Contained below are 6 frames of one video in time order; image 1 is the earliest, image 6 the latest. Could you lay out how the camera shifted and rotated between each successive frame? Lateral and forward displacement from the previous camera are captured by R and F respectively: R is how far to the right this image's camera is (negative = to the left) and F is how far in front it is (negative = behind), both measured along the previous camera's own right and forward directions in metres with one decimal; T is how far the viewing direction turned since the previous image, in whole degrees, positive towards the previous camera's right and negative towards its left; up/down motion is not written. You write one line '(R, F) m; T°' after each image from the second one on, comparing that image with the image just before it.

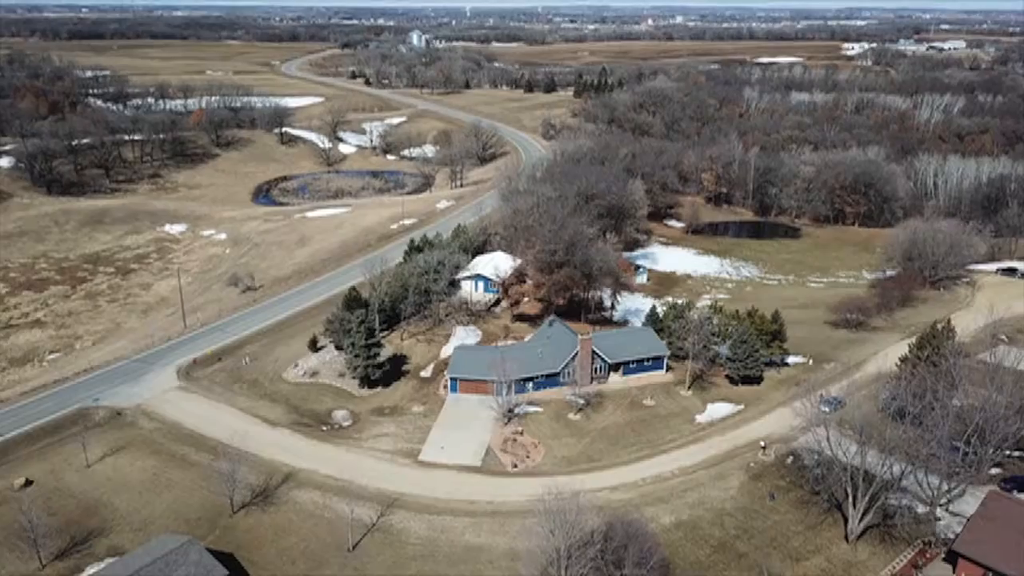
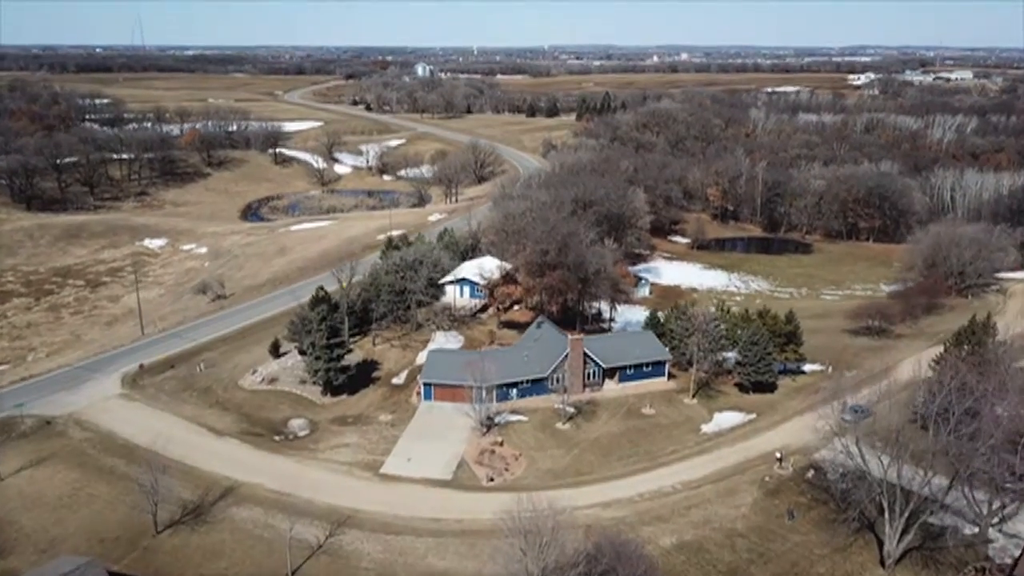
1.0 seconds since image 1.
(+1.5, +5.3) m; -1°
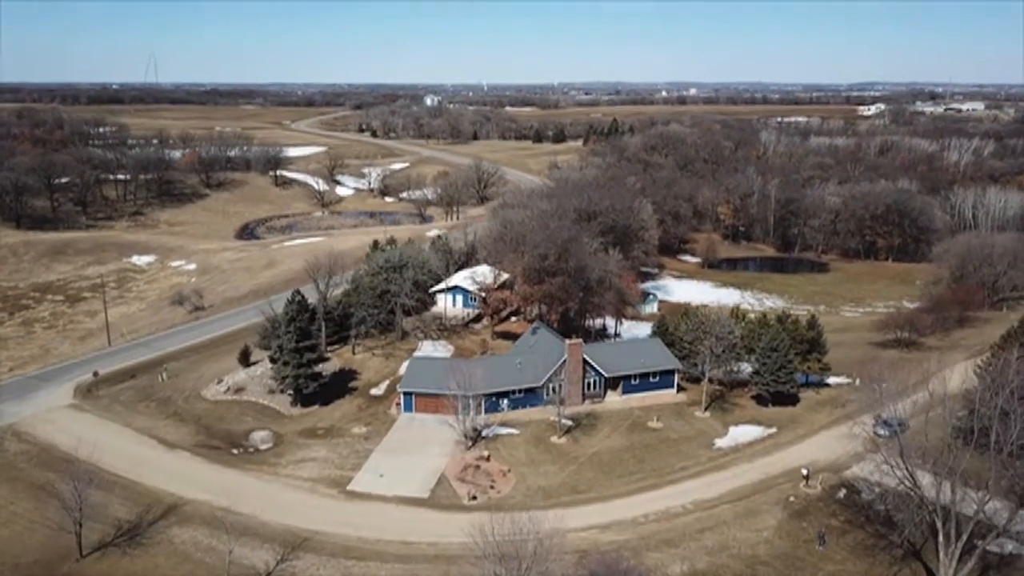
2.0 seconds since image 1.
(+0.9, +4.4) m; -1°
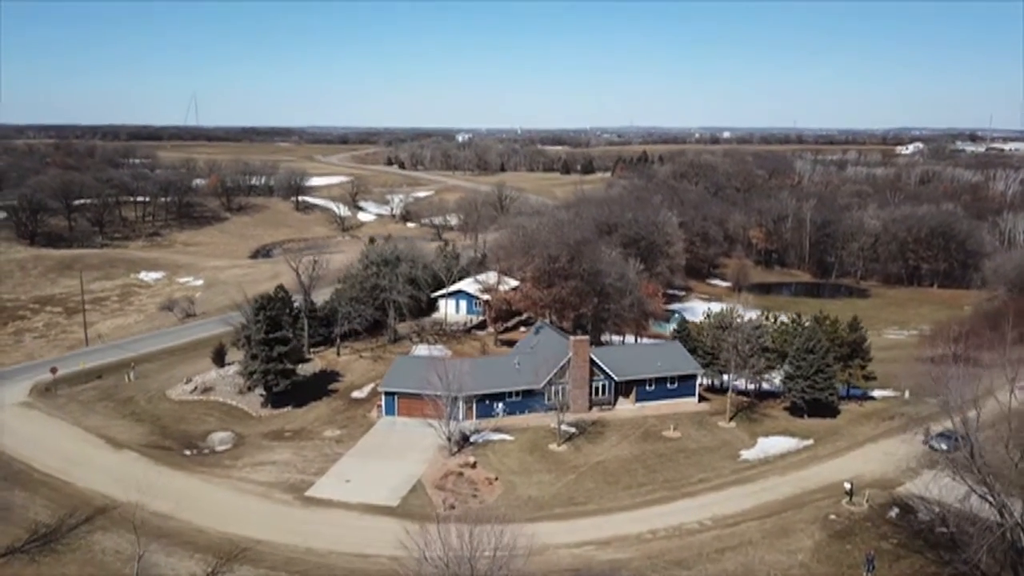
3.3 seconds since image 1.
(+1.5, +4.5) m; -2°
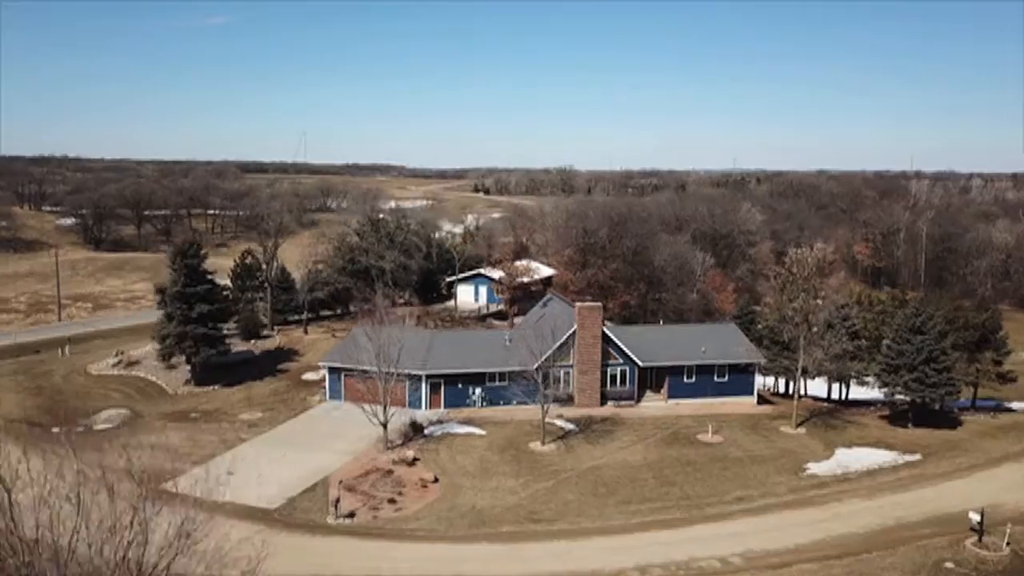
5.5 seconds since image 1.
(+3.7, +8.9) m; -7°
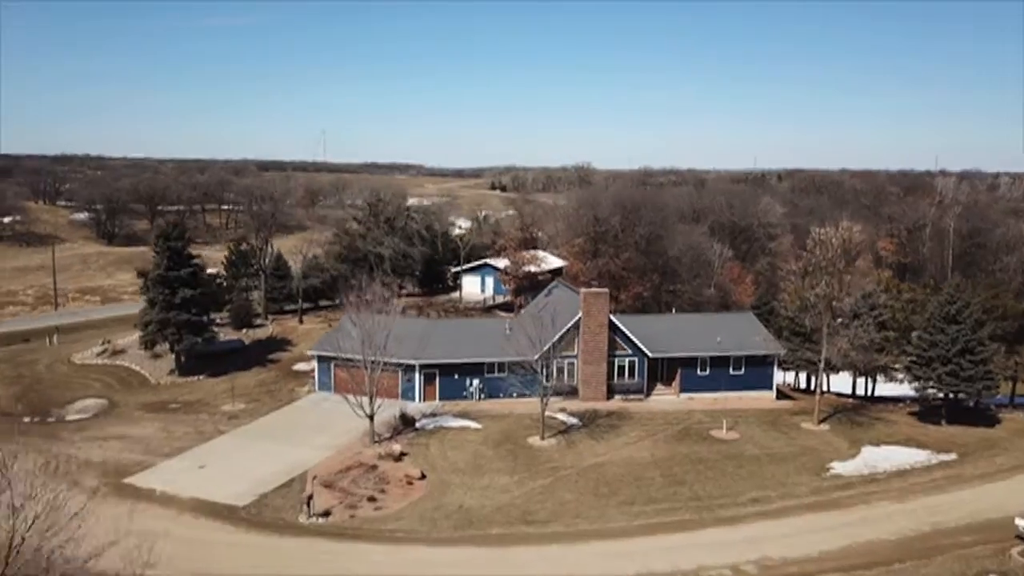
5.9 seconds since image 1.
(+0.6, +1.7) m; -1°
